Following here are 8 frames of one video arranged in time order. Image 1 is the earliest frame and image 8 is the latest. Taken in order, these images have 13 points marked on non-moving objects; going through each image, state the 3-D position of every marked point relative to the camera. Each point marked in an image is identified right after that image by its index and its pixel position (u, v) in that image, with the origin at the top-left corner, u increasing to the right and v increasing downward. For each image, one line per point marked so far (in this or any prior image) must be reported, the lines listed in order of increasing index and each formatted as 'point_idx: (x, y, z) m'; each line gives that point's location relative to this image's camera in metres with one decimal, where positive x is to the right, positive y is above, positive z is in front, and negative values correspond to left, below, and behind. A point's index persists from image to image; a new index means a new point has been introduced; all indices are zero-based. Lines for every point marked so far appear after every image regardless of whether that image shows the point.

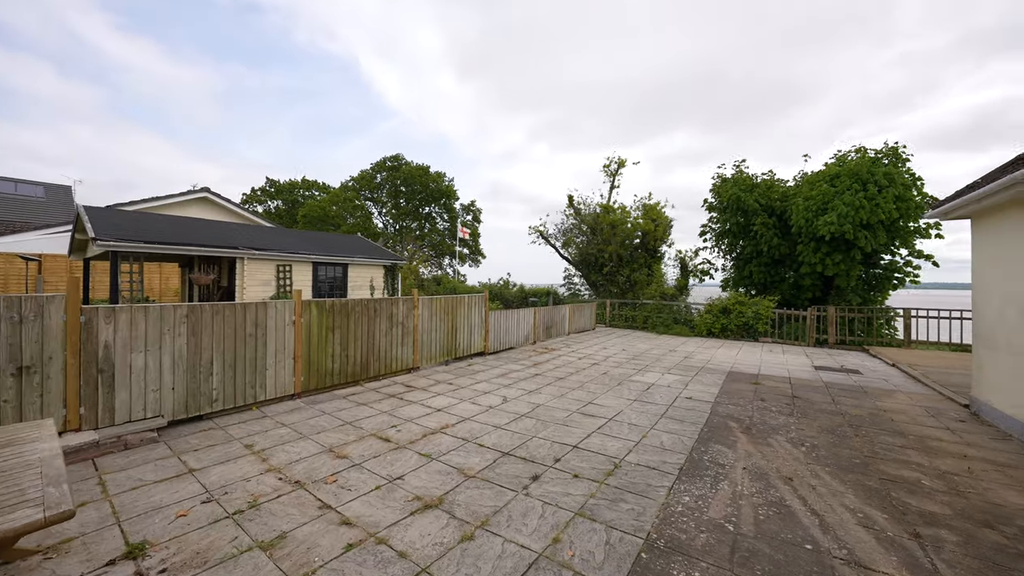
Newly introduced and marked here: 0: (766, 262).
0: (+8.9, +0.9, +13.0) m
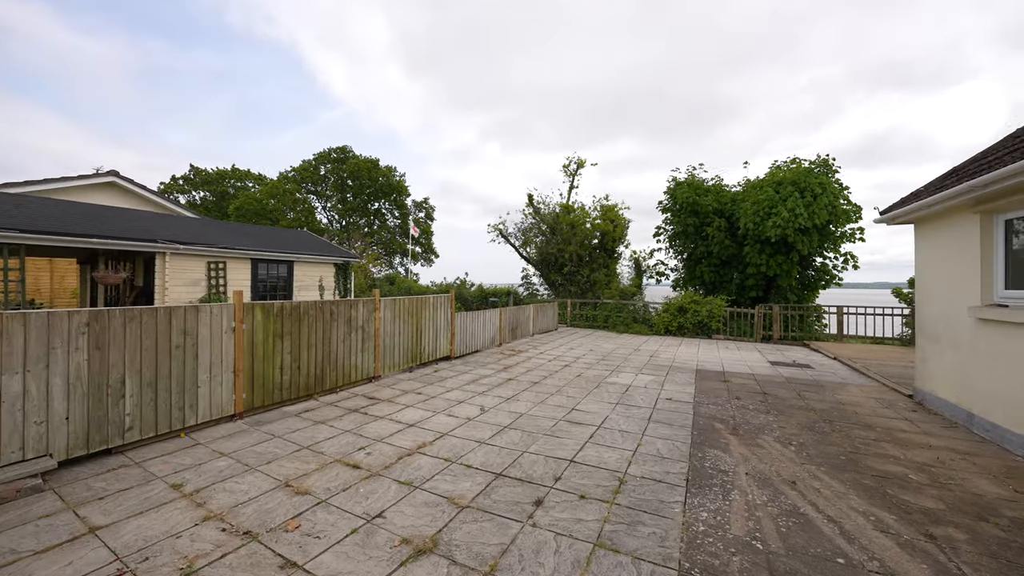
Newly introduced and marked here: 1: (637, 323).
0: (+7.5, +1.0, +13.7) m
1: (+4.5, -1.3, +13.4) m
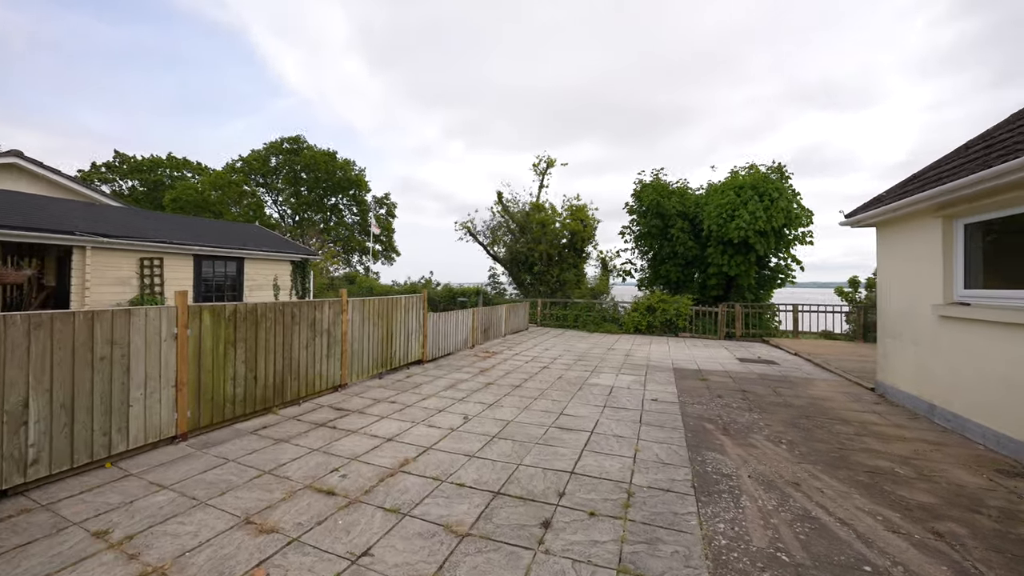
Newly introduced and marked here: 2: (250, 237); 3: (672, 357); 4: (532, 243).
0: (+6.4, +1.0, +14.2) m
1: (+3.4, -1.3, +13.5) m
2: (-9.0, +1.7, +12.7) m
3: (+3.7, -1.6, +8.5) m
4: (+0.9, +2.0, +16.0) m
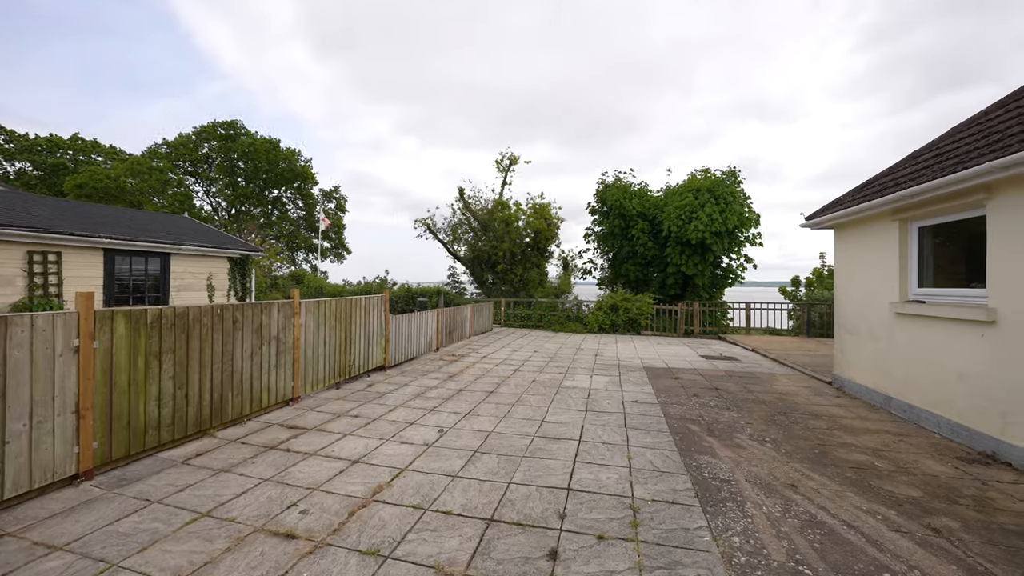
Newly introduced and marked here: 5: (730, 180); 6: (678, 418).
0: (+5.0, +1.0, +14.5) m
1: (+2.1, -1.2, +13.5) m
2: (-10.1, +1.7, +11.2) m
3: (+3.0, -1.6, +8.5) m
4: (-0.7, +2.0, +15.7) m
5: (+7.9, +3.9, +13.4) m
6: (+2.0, -1.6, +4.6) m
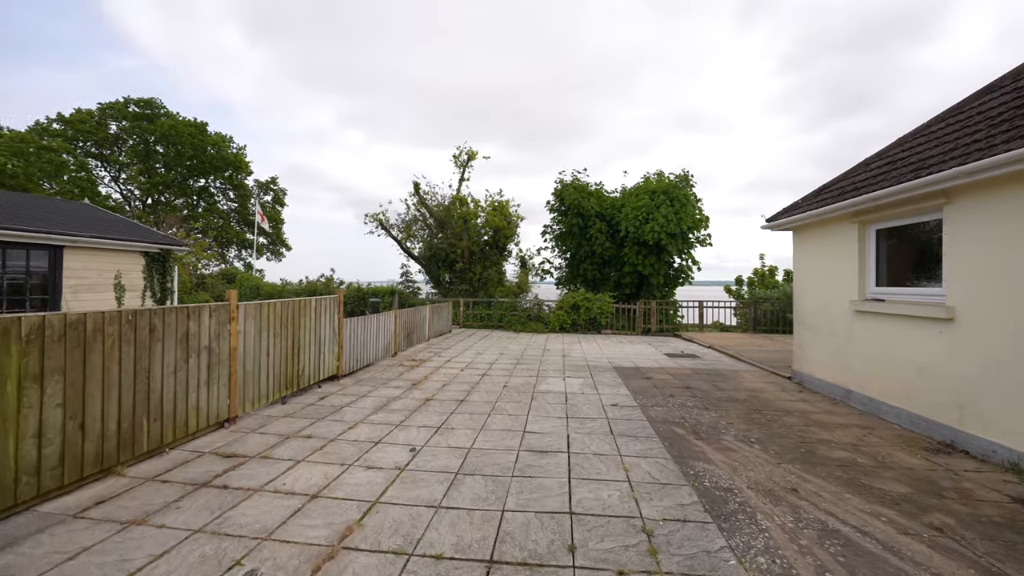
0: (+3.4, +1.0, +14.7) m
1: (+0.7, -1.2, +13.3) m
2: (-11.1, +1.7, +9.4) m
3: (+2.2, -1.6, +8.5) m
4: (-2.4, +2.0, +15.1) m
5: (+6.4, +3.9, +13.9) m
6: (+1.8, -1.6, +4.4) m
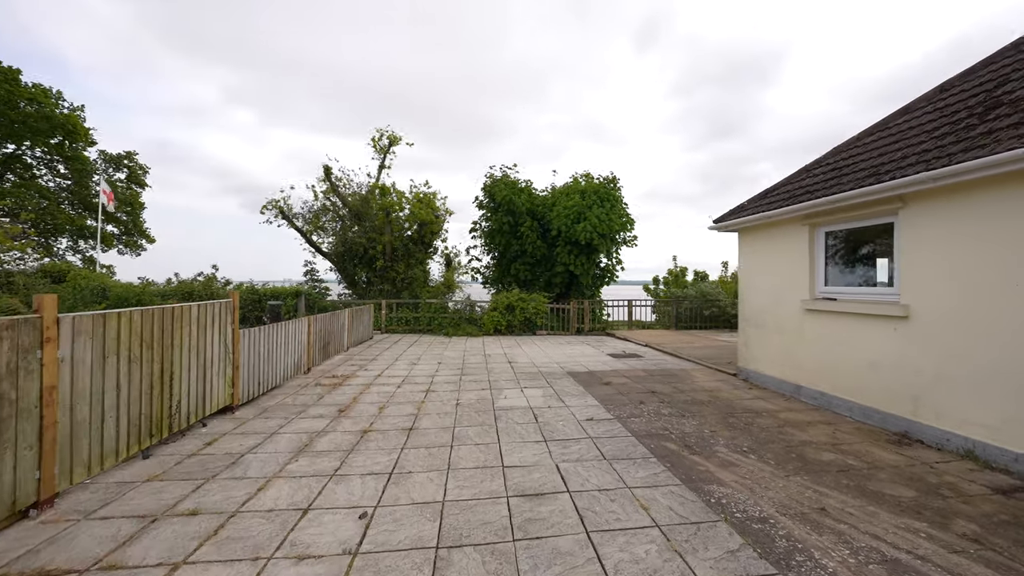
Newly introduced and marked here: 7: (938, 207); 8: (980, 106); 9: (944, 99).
0: (+0.7, +1.0, +14.4) m
1: (-1.6, -1.2, +12.4) m
2: (-12.3, +1.6, +5.9) m
3: (+0.9, -1.5, +8.1) m
4: (-5.1, +2.0, +13.5) m
5: (+3.8, +4.0, +14.3) m
6: (+1.5, -1.6, +4.0) m
7: (+4.3, +0.8, +3.8) m
8: (+5.0, +1.9, +4.0) m
9: (+5.4, +2.3, +4.7) m
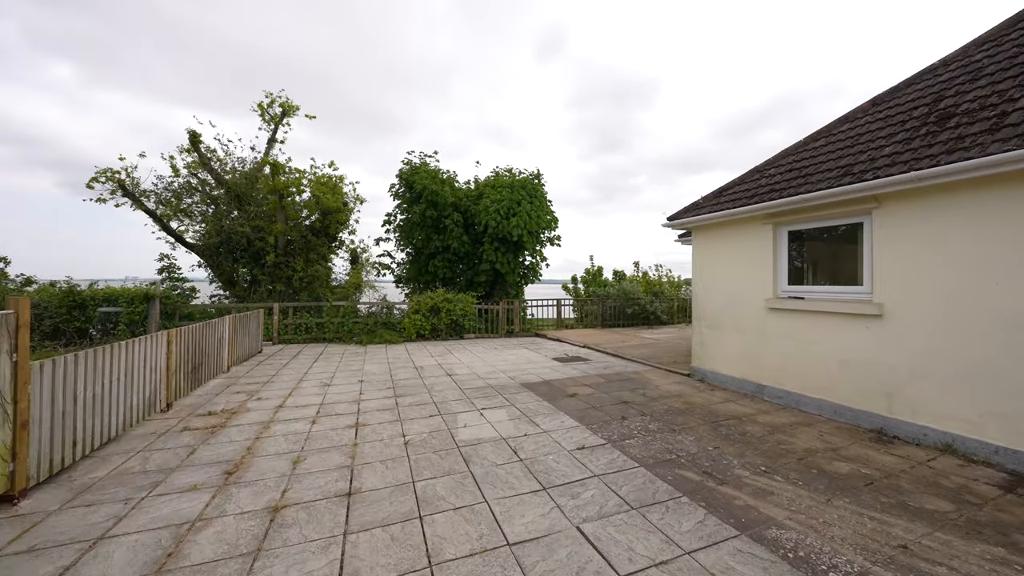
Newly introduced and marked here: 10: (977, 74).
0: (-2.1, +1.0, +13.2) m
1: (-3.8, -1.2, +10.7) m
2: (-12.5, +1.6, +1.8) m
3: (-0.2, -1.5, +7.1) m
4: (-7.4, +2.0, +10.9) m
5: (+0.9, +4.0, +13.9) m
6: (+1.3, -1.6, +3.4) m
7: (+4.1, +0.8, +3.8) m
8: (+4.8, +2.0, +4.2) m
9: (+5.0, +2.4, +5.0) m
10: (+5.5, +2.5, +4.4) m
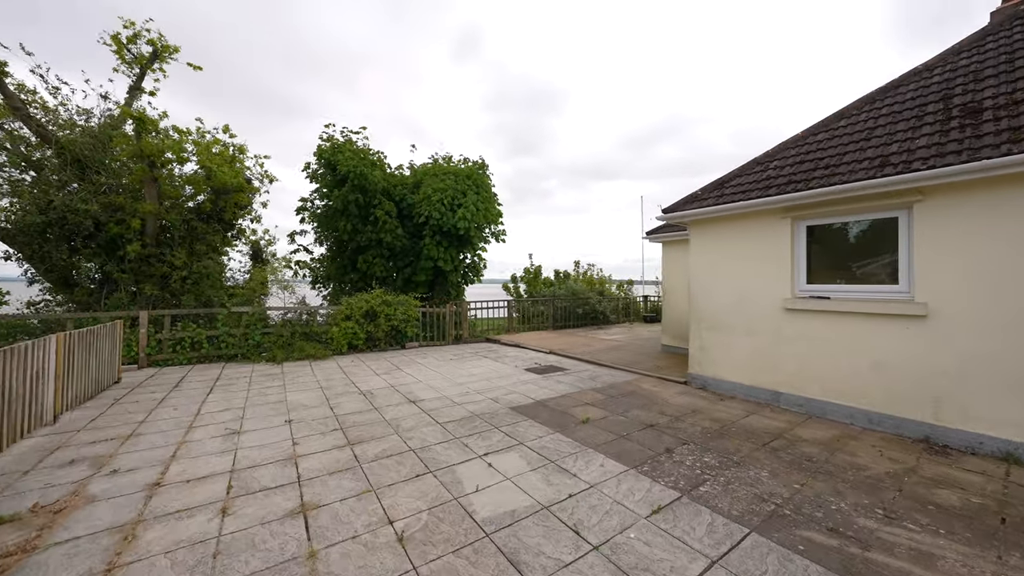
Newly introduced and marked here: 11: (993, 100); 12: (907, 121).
0: (-3.8, +1.0, +11.3) m
1: (-4.9, -1.3, +8.5) m
2: (-11.4, +1.5, -2.1) m
3: (-0.7, -1.5, +5.8) m
4: (-8.5, +1.9, +7.9) m
5: (-1.0, +4.0, +12.7) m
6: (+1.7, -1.6, +2.5) m
7: (+4.3, +0.9, +3.5) m
8: (+4.8, +2.0, +4.1) m
9: (+4.9, +2.4, +4.9) m
10: (+5.5, +2.6, +4.4) m
11: (+5.0, +2.0, +3.9) m
12: (+4.6, +2.0, +4.3) m
